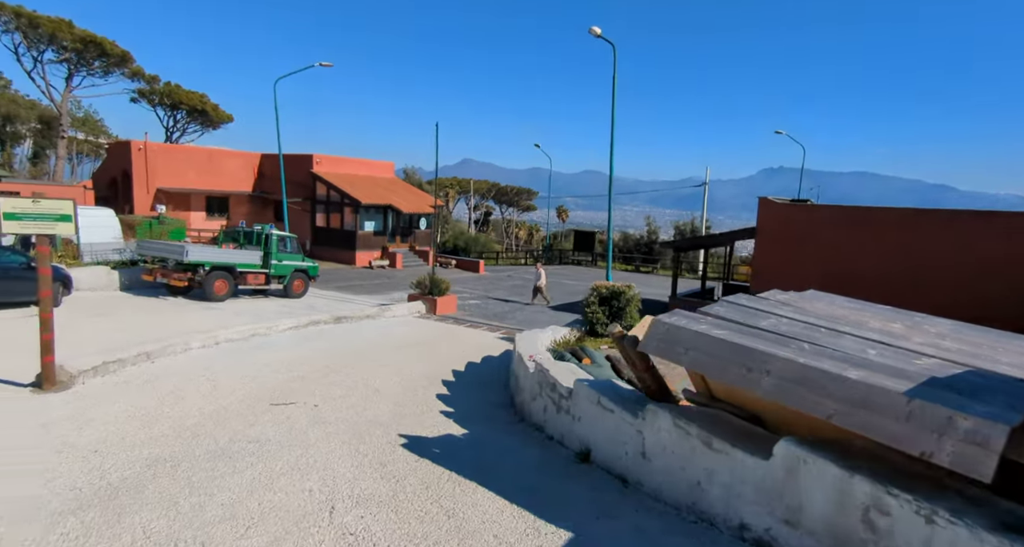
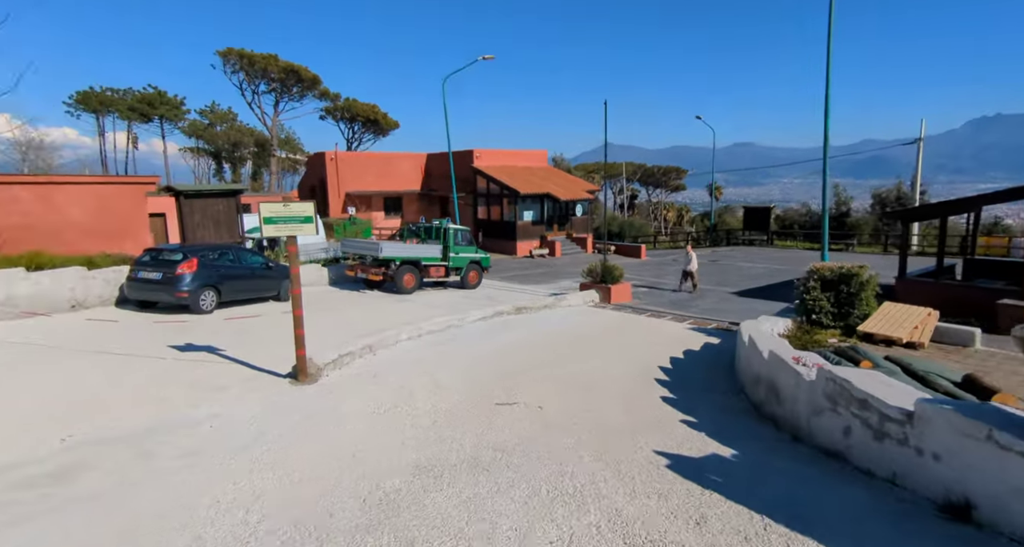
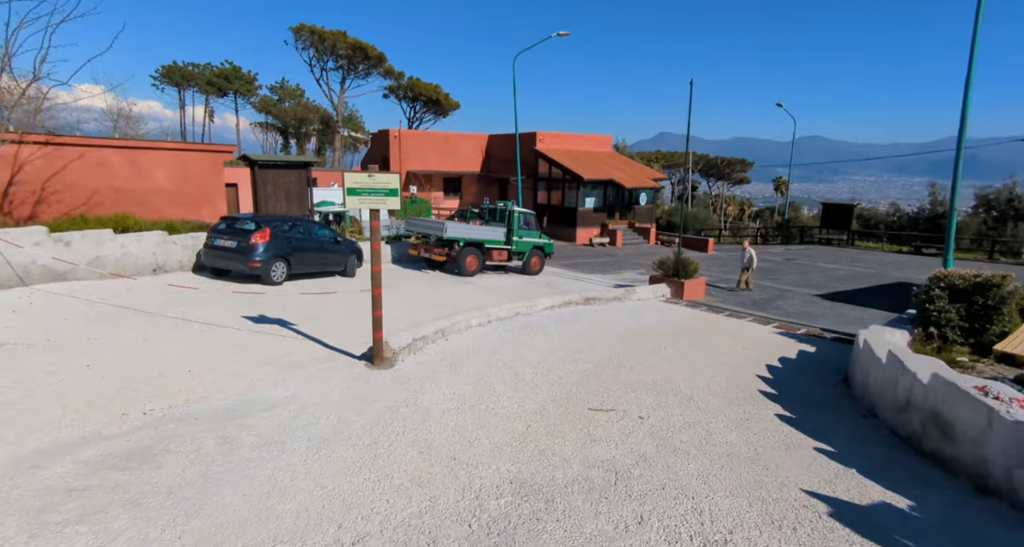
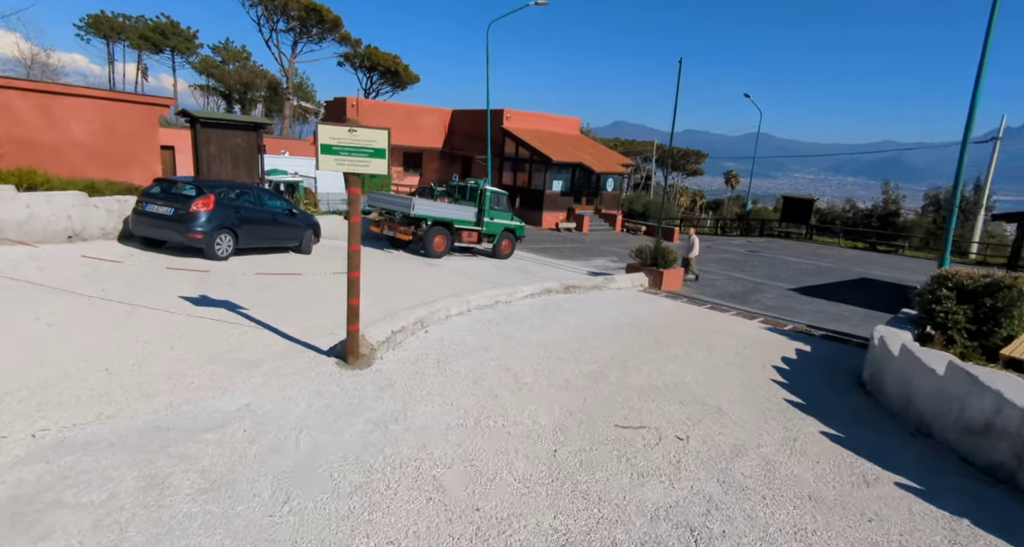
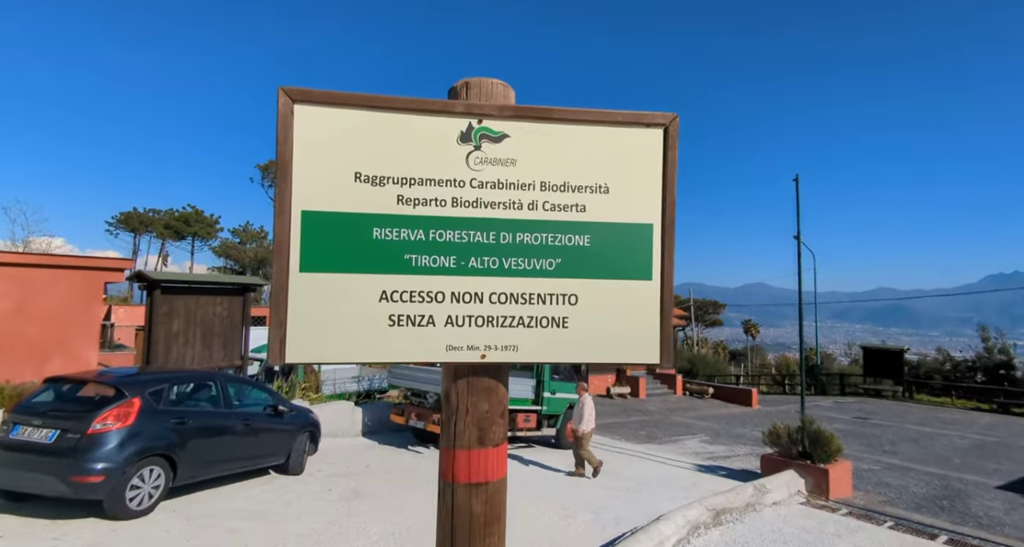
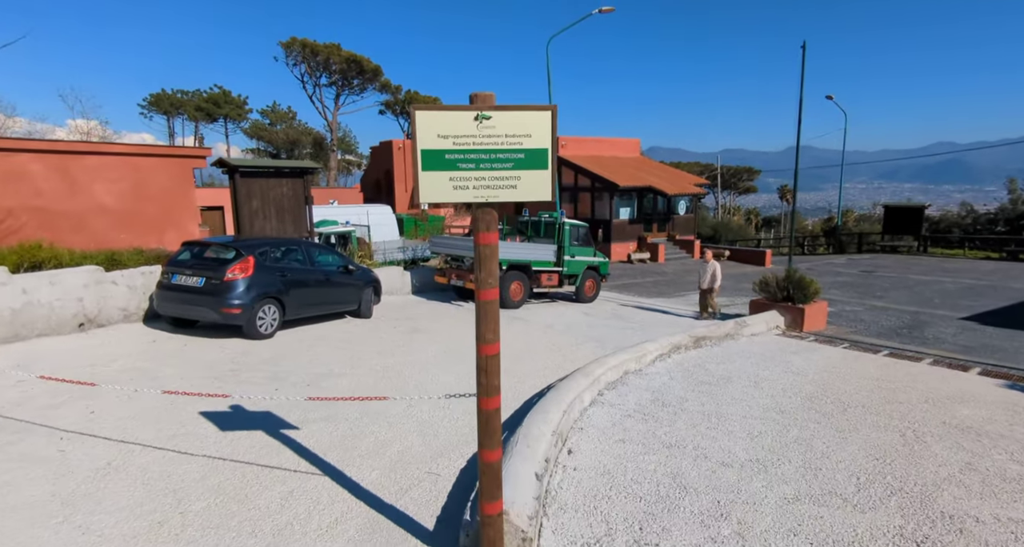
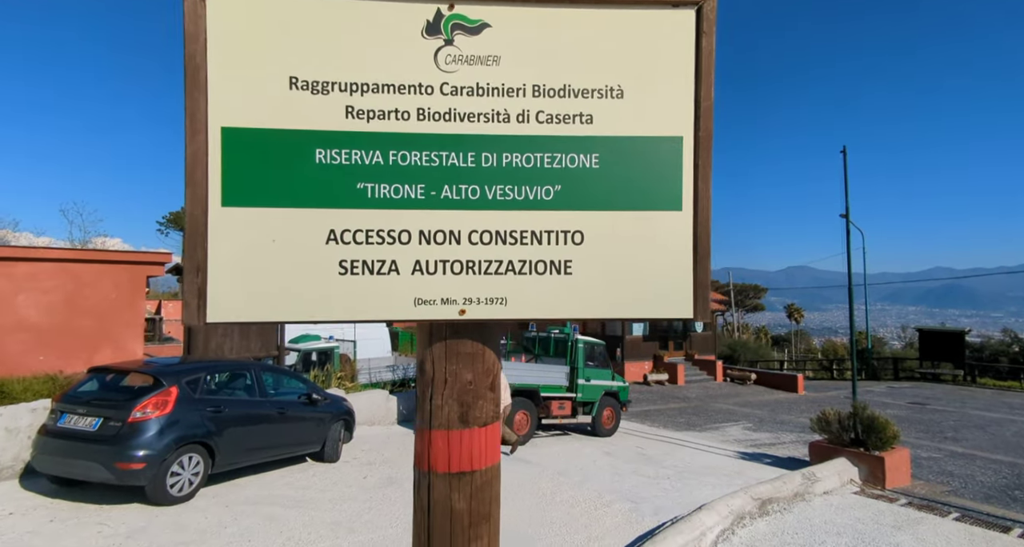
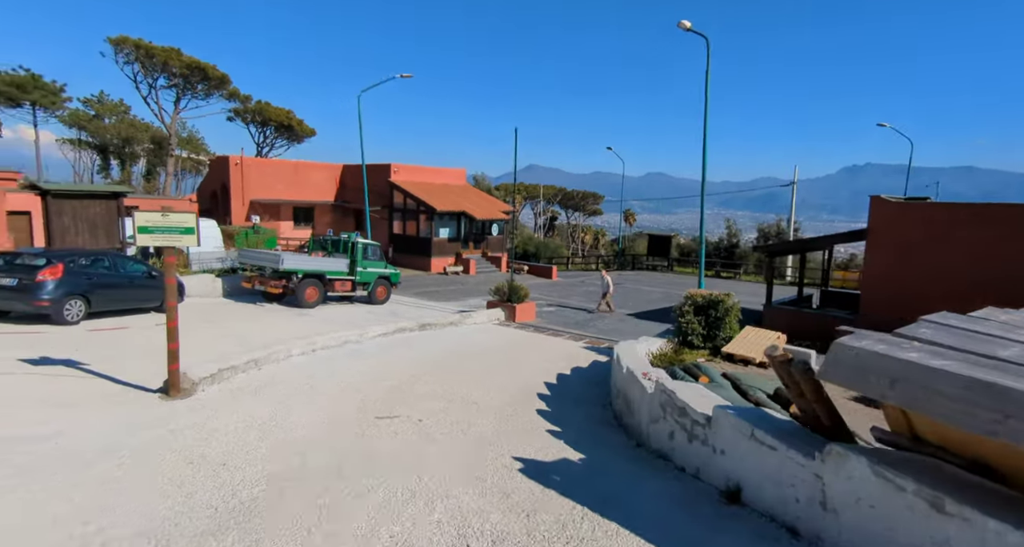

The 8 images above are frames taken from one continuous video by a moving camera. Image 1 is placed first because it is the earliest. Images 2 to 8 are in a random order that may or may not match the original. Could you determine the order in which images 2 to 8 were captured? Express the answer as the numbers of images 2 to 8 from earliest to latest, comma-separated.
8, 2, 3, 4, 6, 5, 7
